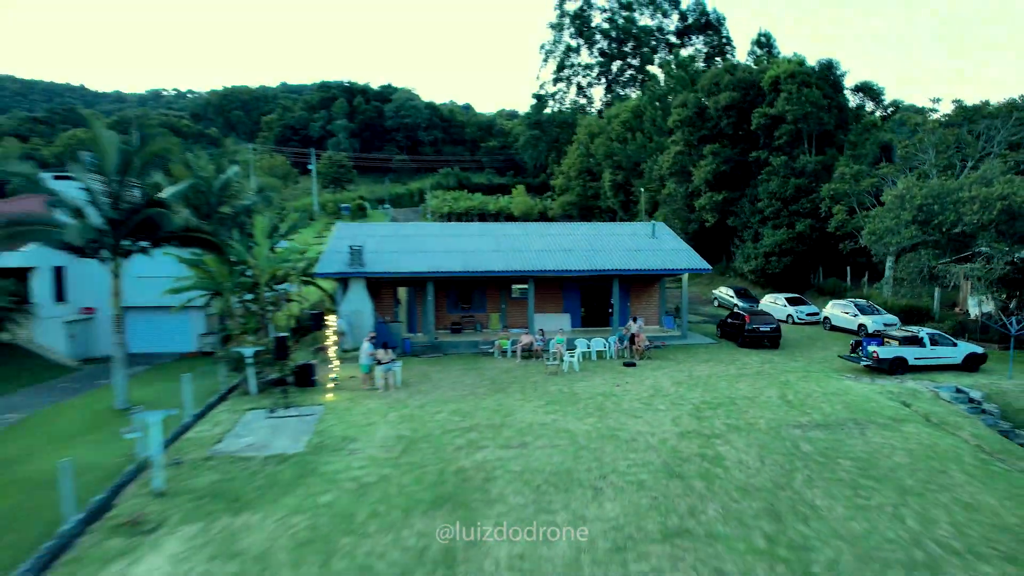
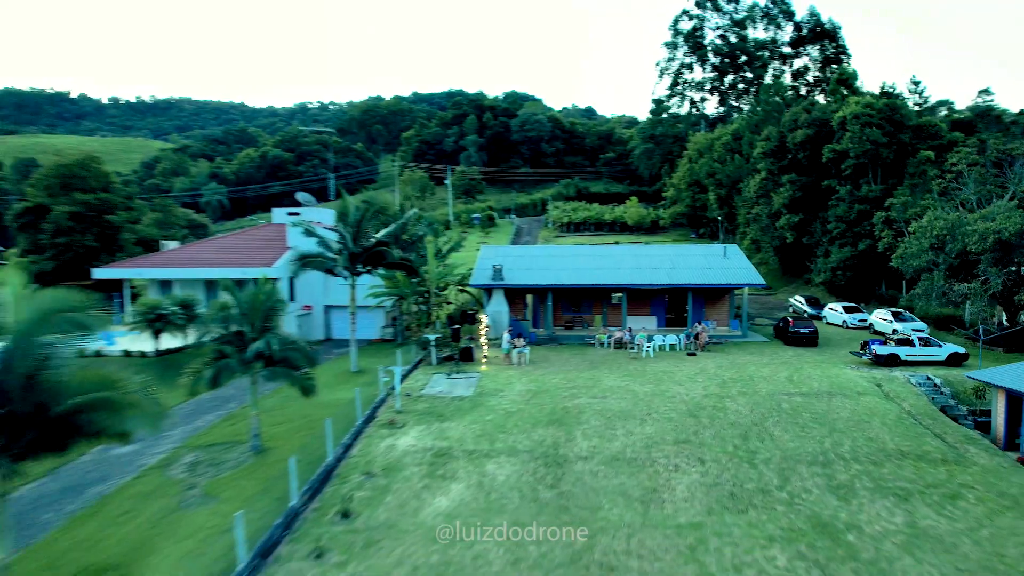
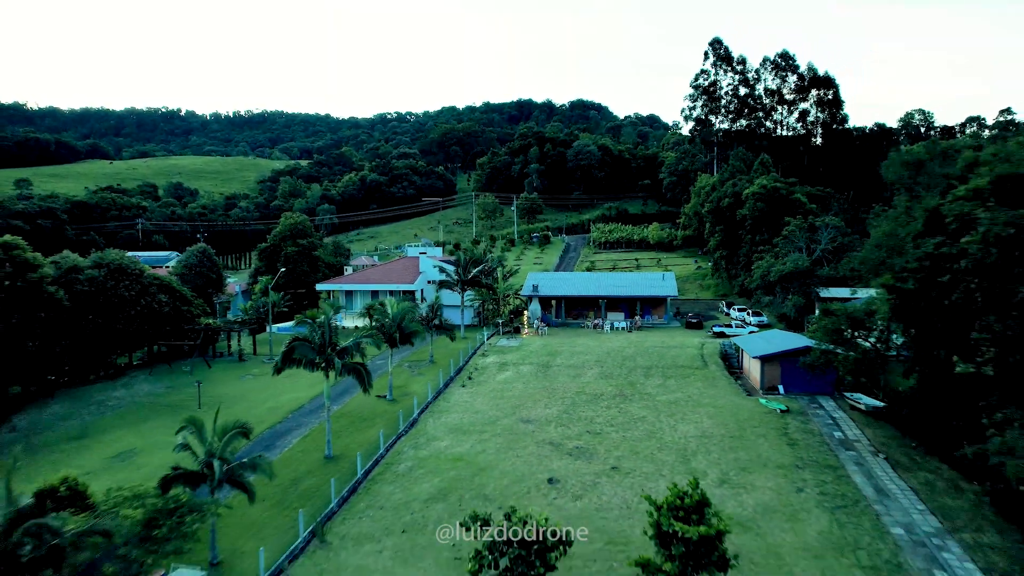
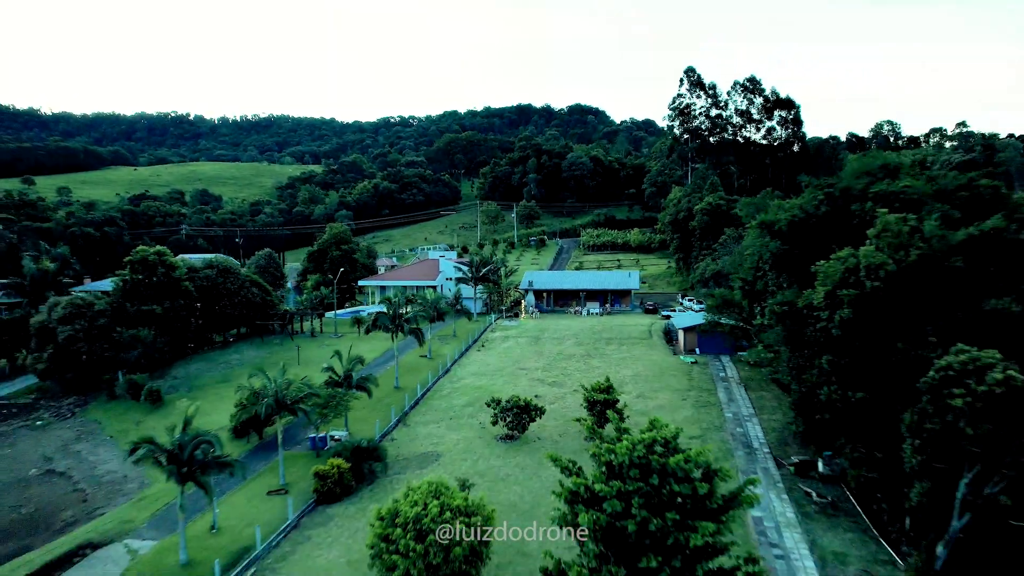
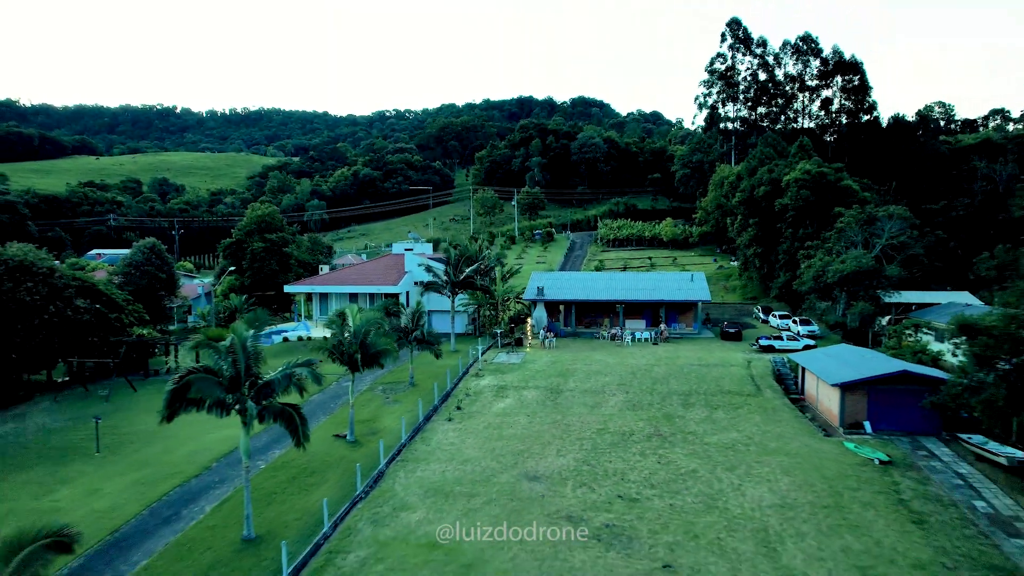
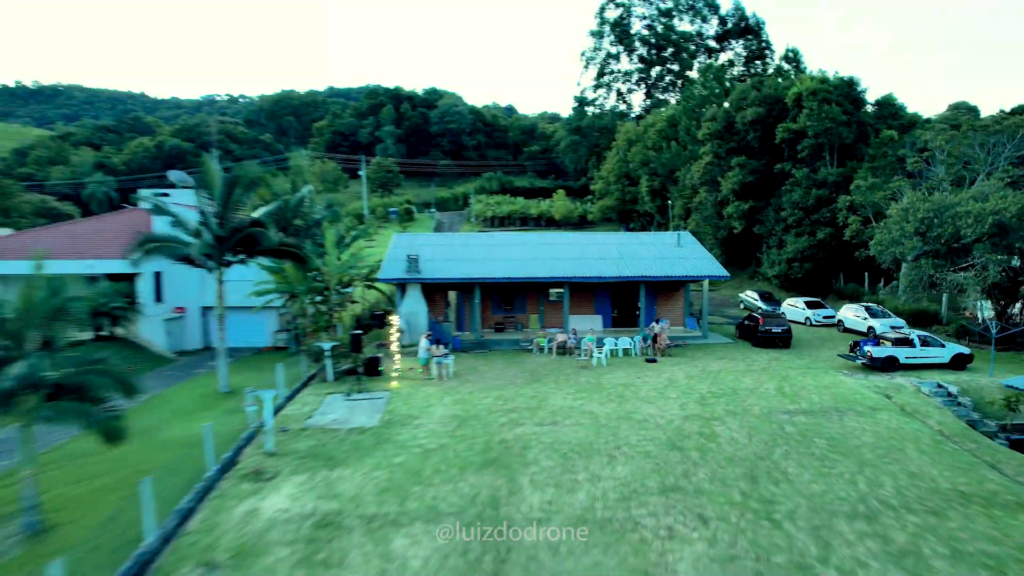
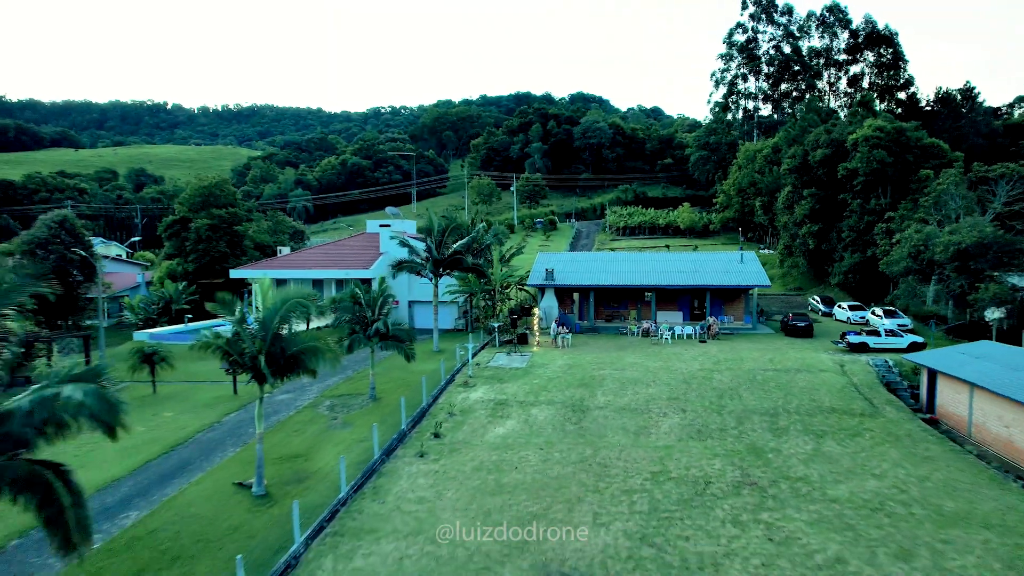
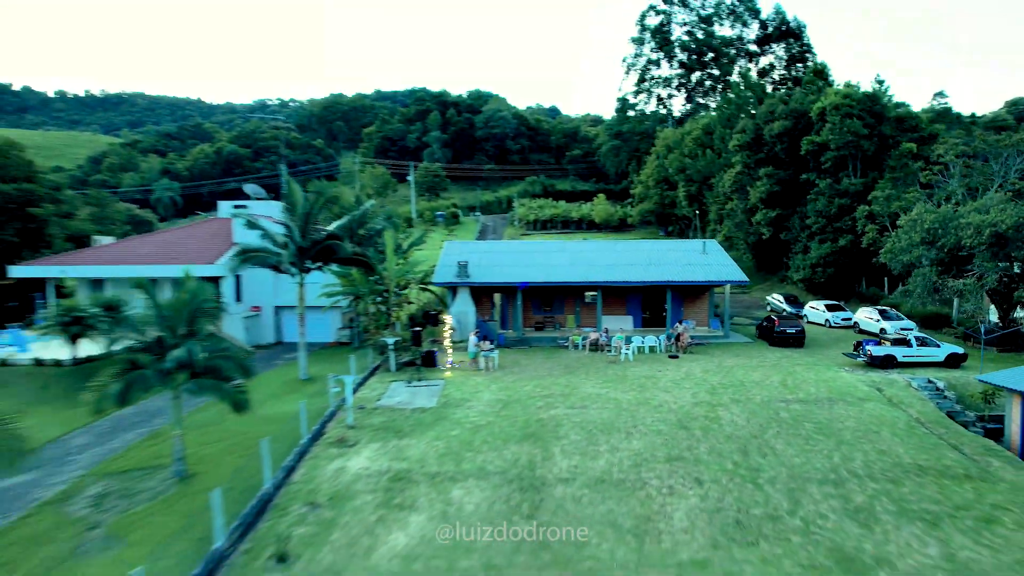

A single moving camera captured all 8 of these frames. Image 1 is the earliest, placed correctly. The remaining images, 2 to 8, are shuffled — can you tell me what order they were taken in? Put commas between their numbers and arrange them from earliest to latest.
6, 8, 2, 7, 5, 3, 4
